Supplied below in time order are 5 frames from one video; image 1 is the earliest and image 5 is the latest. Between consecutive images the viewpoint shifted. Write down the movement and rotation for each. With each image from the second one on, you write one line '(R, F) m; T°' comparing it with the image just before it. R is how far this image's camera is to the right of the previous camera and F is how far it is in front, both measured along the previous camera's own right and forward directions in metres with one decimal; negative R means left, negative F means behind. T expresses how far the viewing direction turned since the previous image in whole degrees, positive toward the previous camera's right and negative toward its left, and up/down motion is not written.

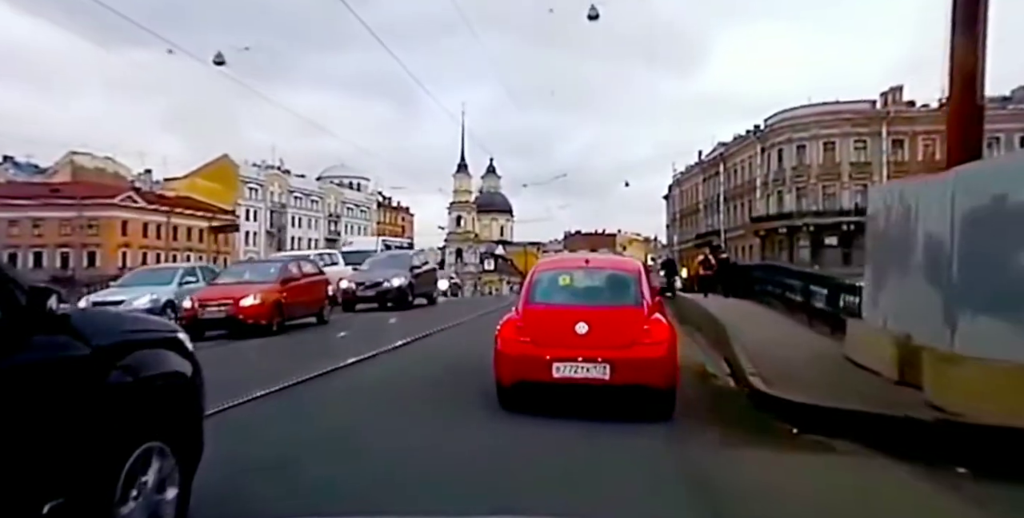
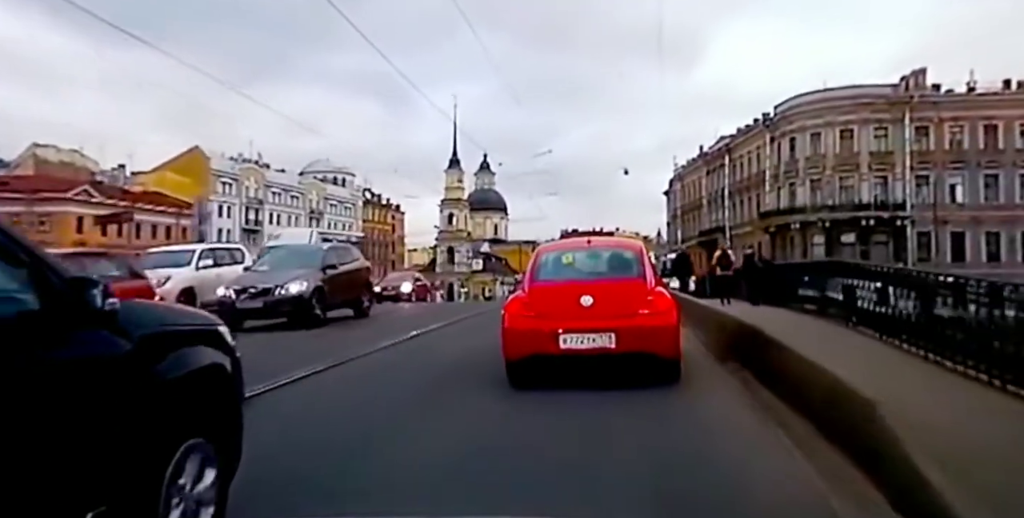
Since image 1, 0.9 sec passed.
(+0.2, +1.3) m; 0°
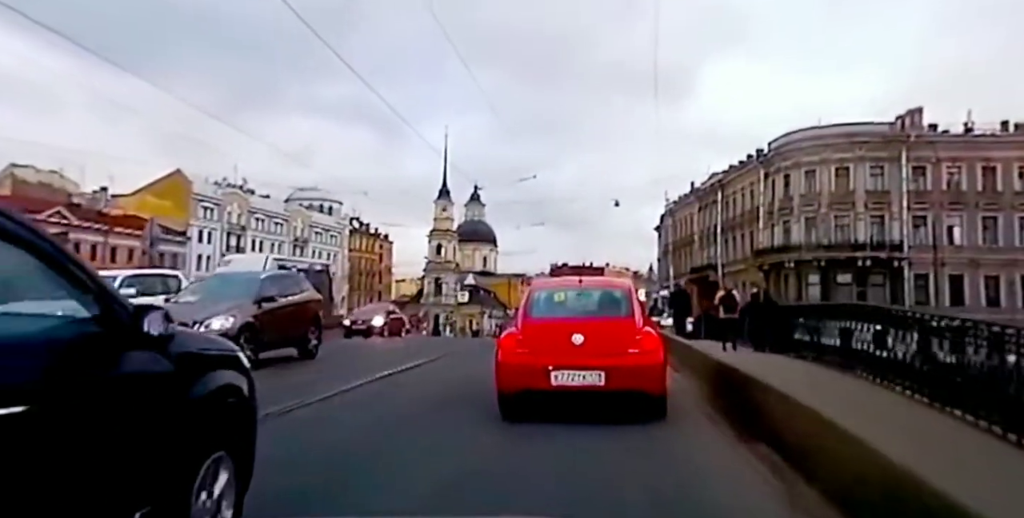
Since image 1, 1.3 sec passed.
(+0.1, +0.5) m; +1°
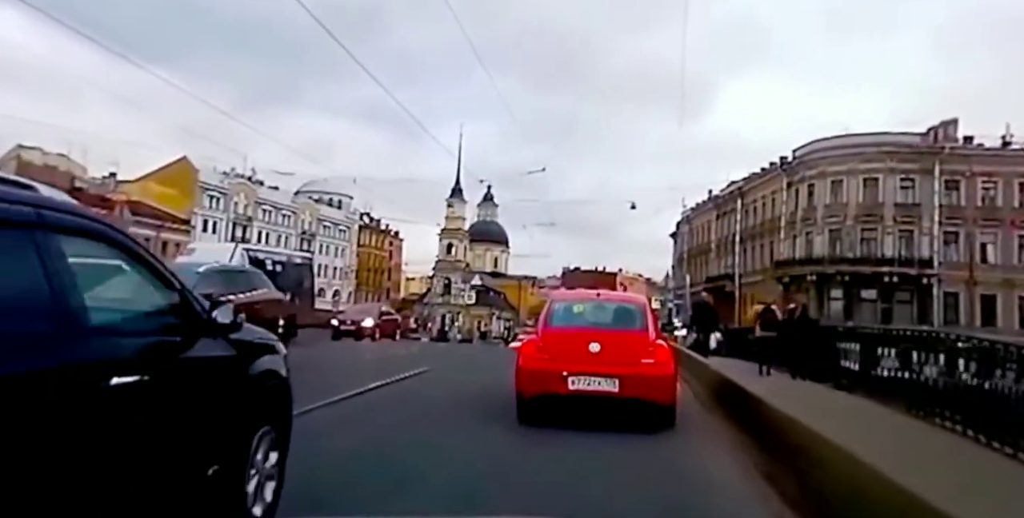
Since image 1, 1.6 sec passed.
(+0.1, +0.5) m; -1°
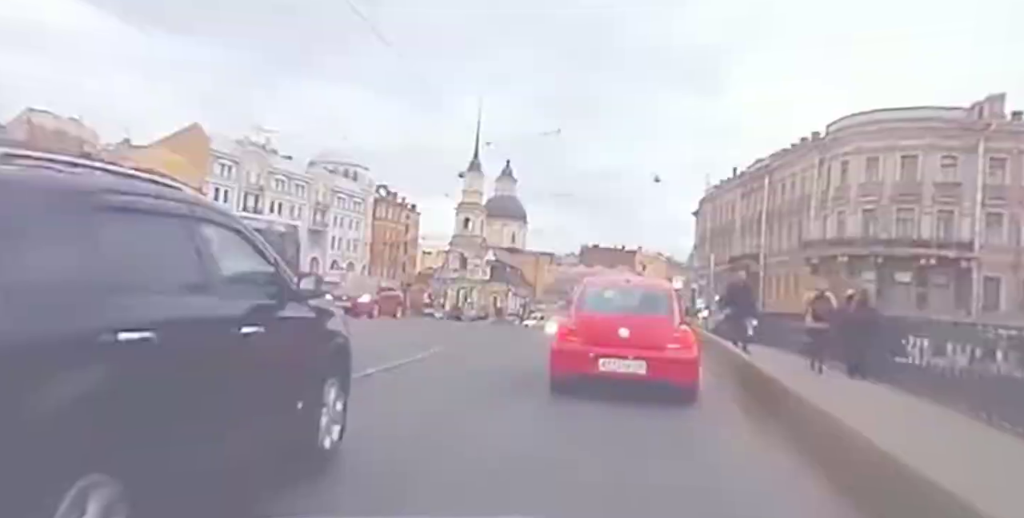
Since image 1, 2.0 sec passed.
(+0.1, +0.5) m; -1°
